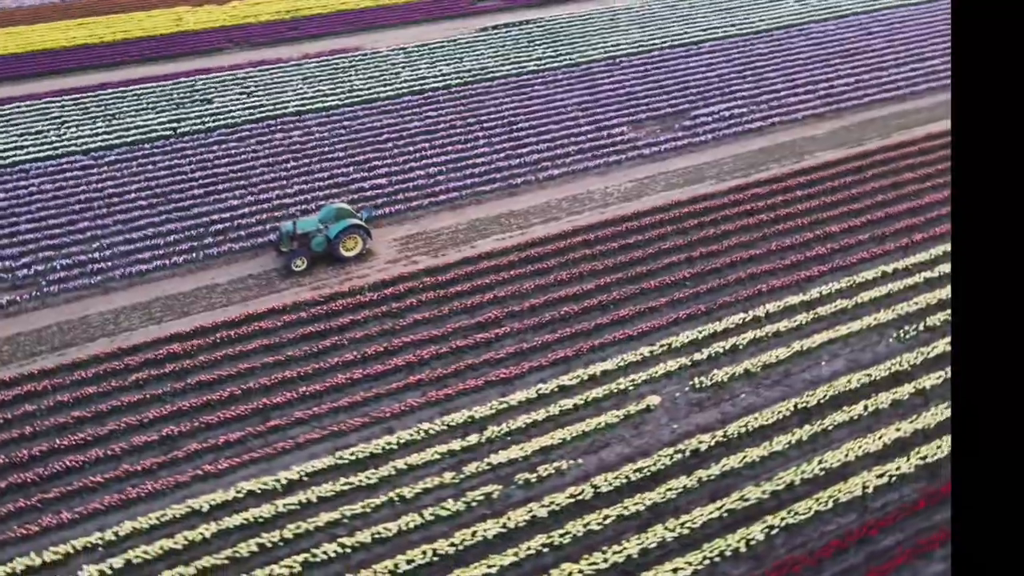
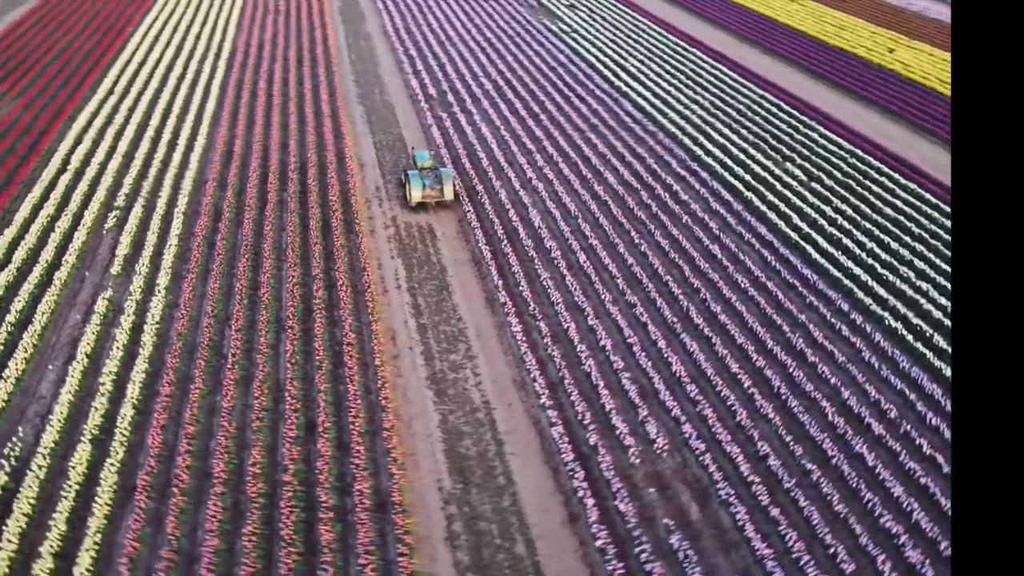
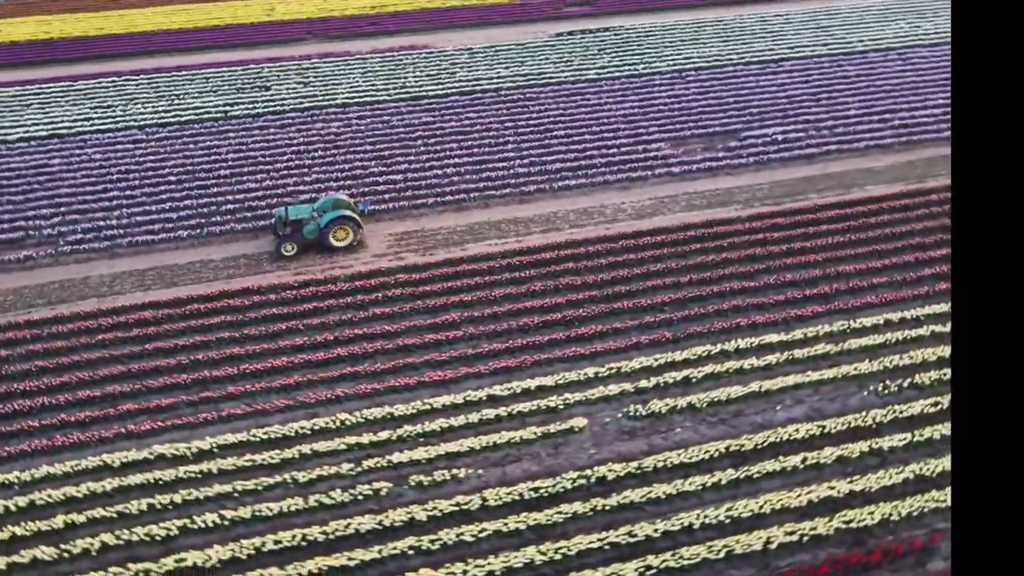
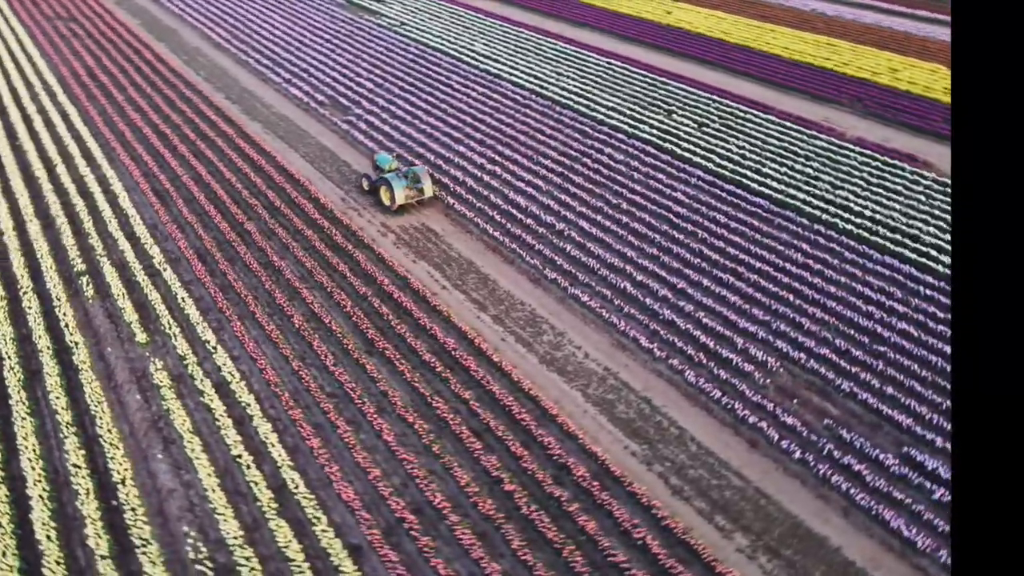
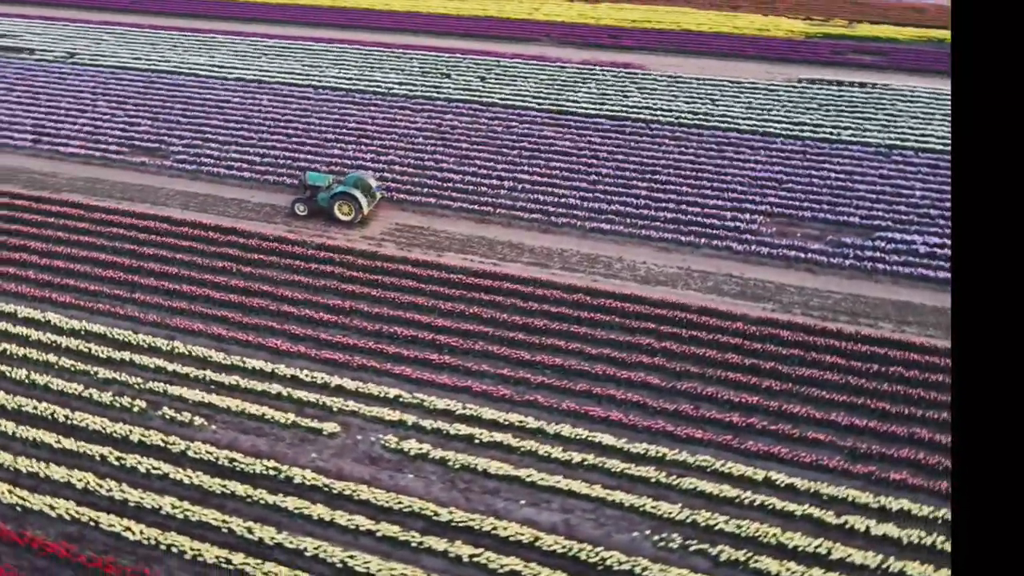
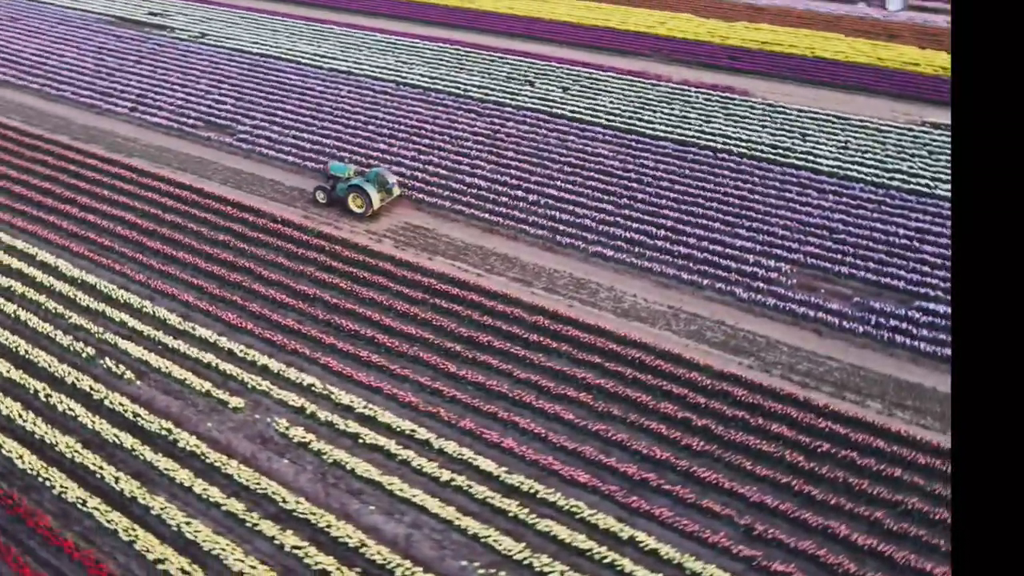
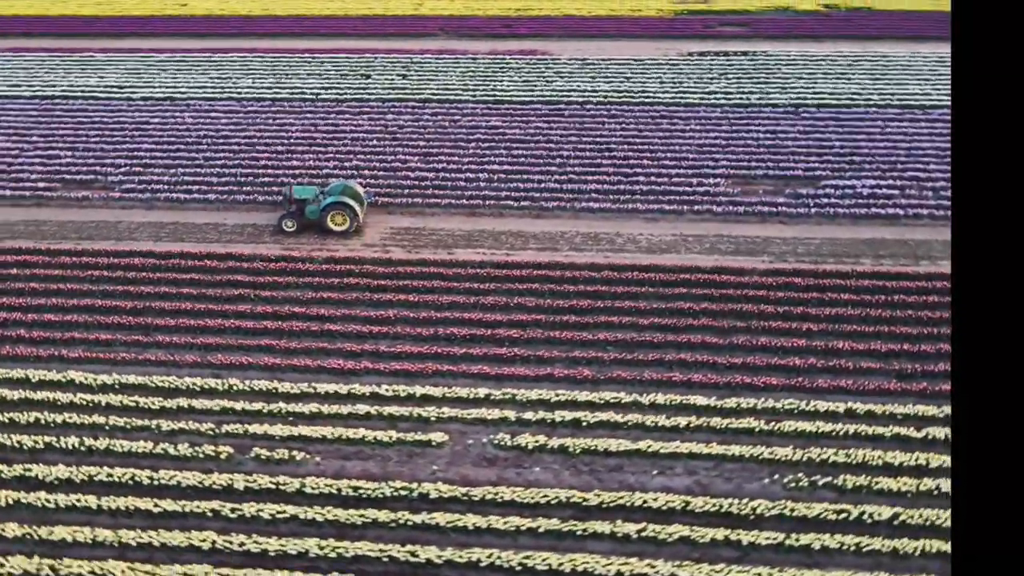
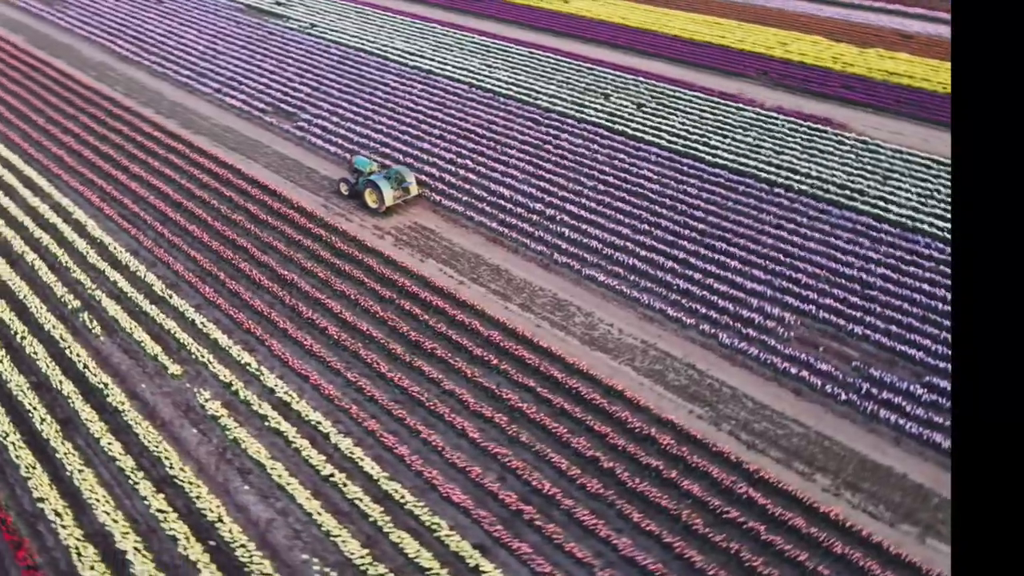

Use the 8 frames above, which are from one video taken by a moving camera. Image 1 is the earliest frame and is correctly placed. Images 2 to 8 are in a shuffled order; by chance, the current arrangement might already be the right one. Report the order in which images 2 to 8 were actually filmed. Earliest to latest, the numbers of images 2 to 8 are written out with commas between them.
3, 7, 5, 6, 8, 4, 2
